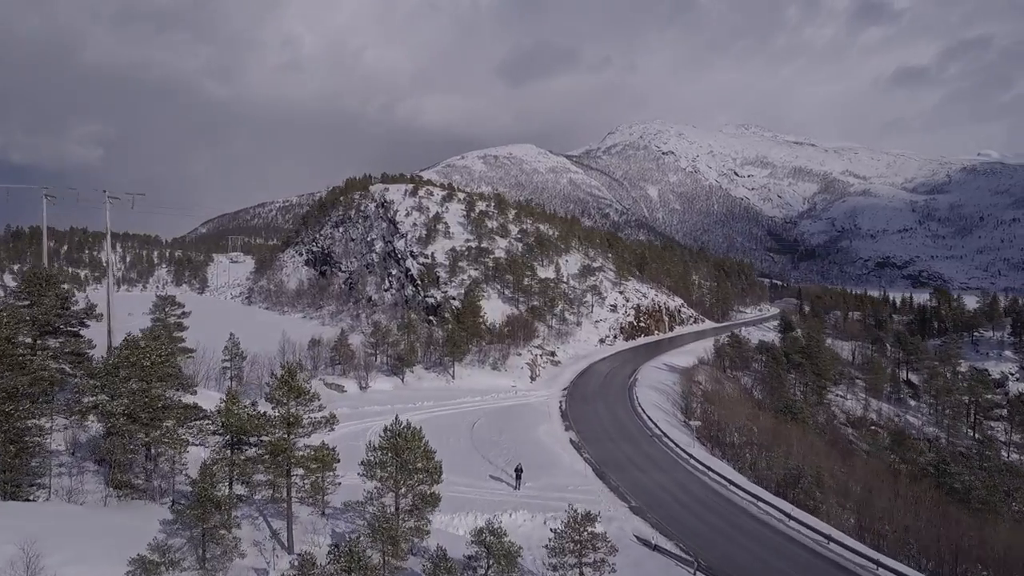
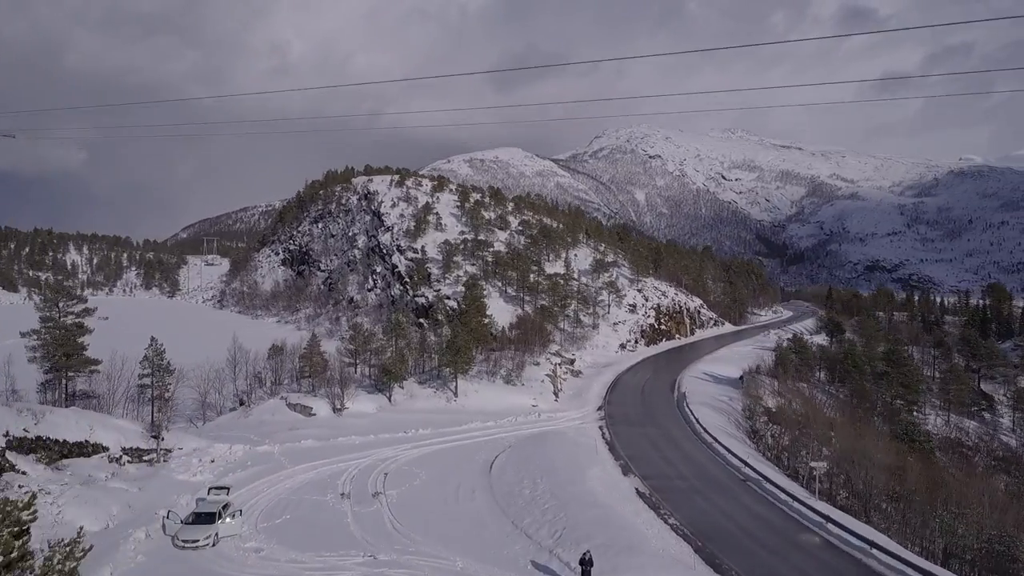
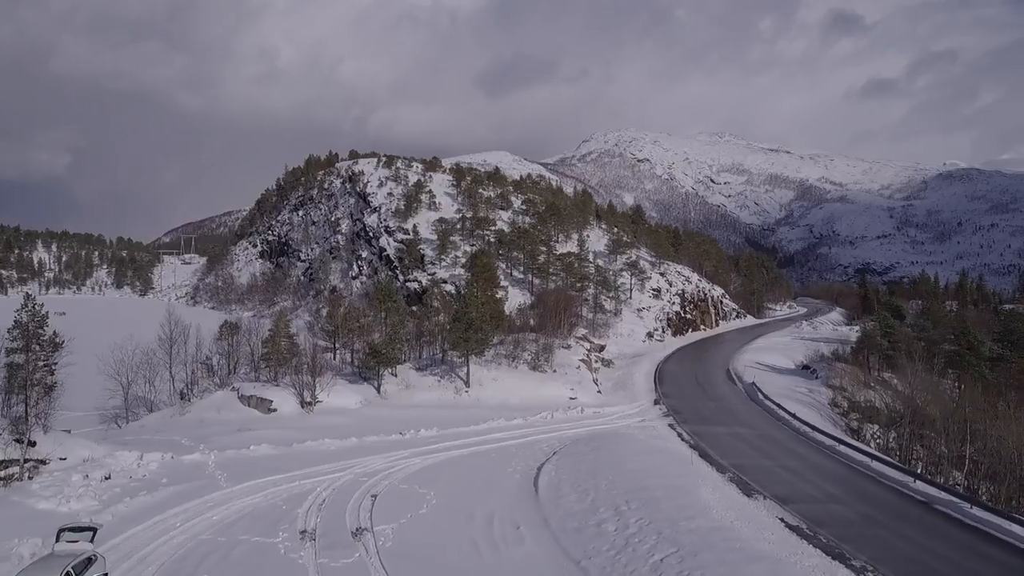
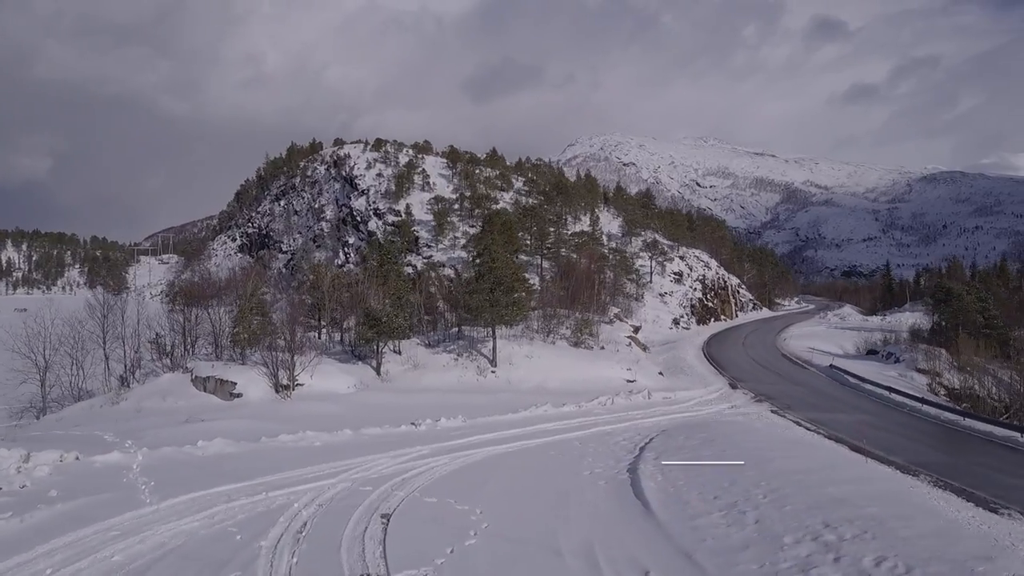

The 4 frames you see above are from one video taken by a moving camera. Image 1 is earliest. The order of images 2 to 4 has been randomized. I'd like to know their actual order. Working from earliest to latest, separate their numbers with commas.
2, 3, 4
